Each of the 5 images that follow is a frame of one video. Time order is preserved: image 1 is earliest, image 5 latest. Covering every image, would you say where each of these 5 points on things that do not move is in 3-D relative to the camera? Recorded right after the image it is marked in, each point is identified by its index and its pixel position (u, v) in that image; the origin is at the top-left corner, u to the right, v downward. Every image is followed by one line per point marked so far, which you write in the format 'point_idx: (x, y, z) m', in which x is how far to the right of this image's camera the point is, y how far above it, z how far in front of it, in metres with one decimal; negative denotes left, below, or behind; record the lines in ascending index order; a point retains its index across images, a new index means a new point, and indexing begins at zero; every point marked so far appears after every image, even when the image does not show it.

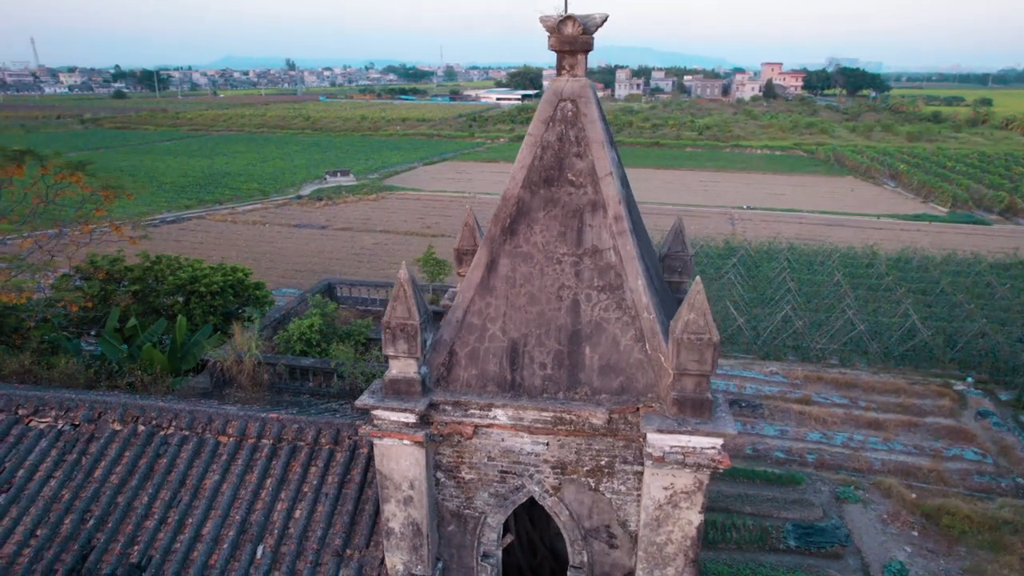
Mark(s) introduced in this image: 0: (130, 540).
0: (-3.5, -2.3, +6.3) m
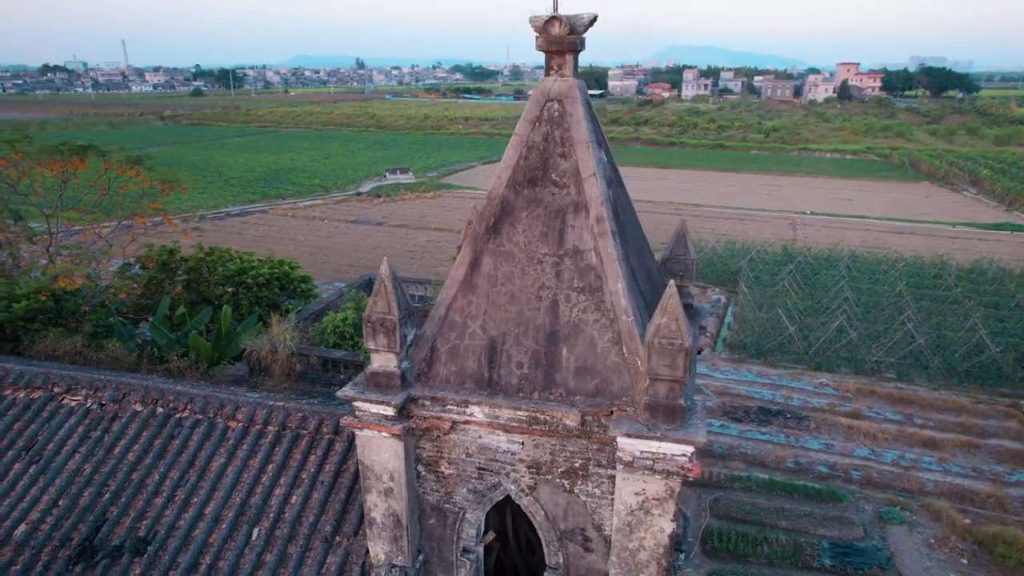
0: (-3.6, -2.2, +6.7) m
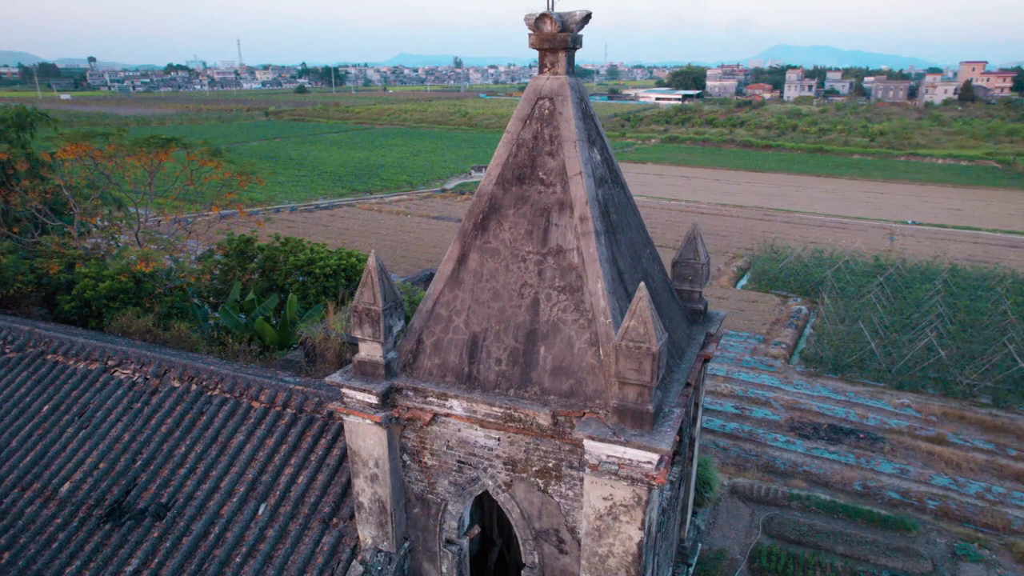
0: (-3.7, -2.0, +7.2) m
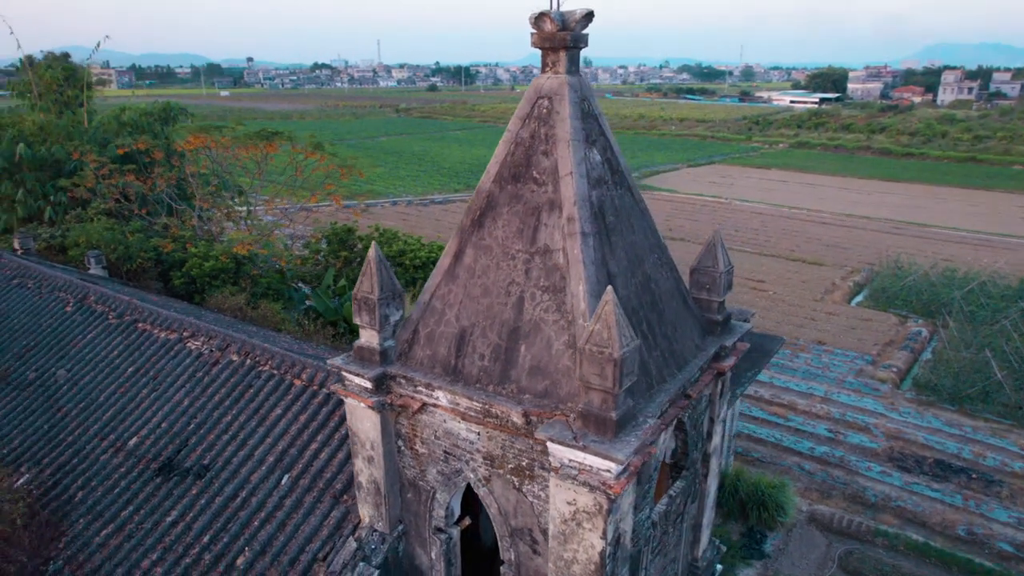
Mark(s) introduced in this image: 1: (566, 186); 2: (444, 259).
0: (-3.5, -1.8, +7.9) m
1: (+0.4, +0.8, +5.1) m
2: (-0.6, +0.2, +5.7) m
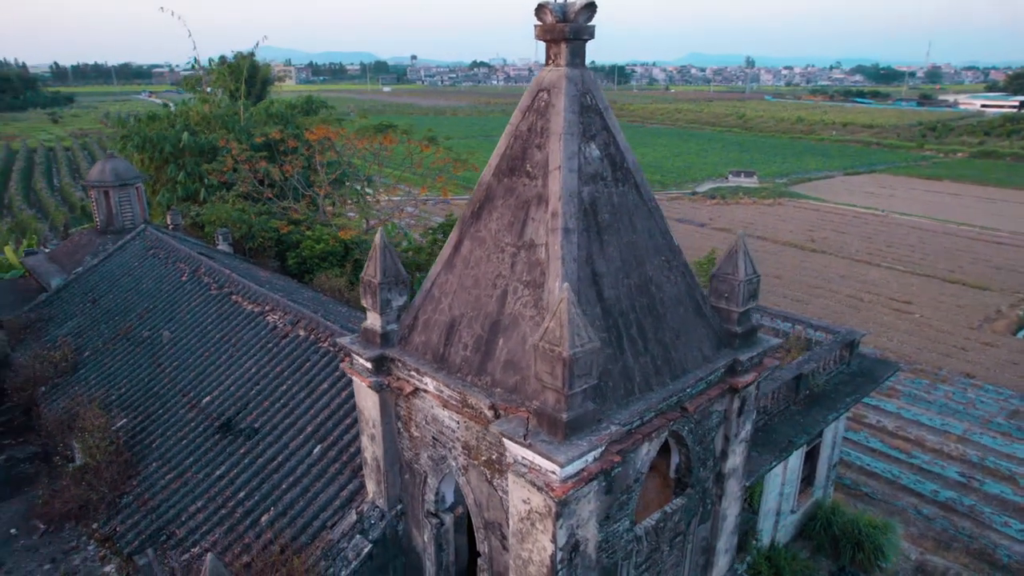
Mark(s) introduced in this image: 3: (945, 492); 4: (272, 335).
0: (-3.1, -1.5, +8.5) m
1: (+0.3, +0.8, +5.0) m
2: (-0.6, +0.3, +5.8) m
3: (+9.9, -4.7, +15.6) m
4: (-3.4, -0.7, +9.8) m
